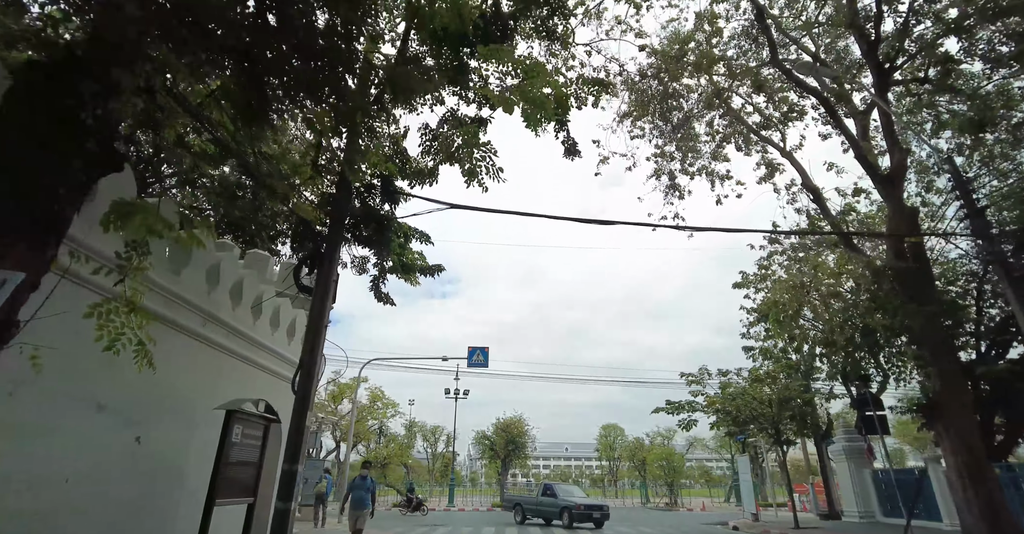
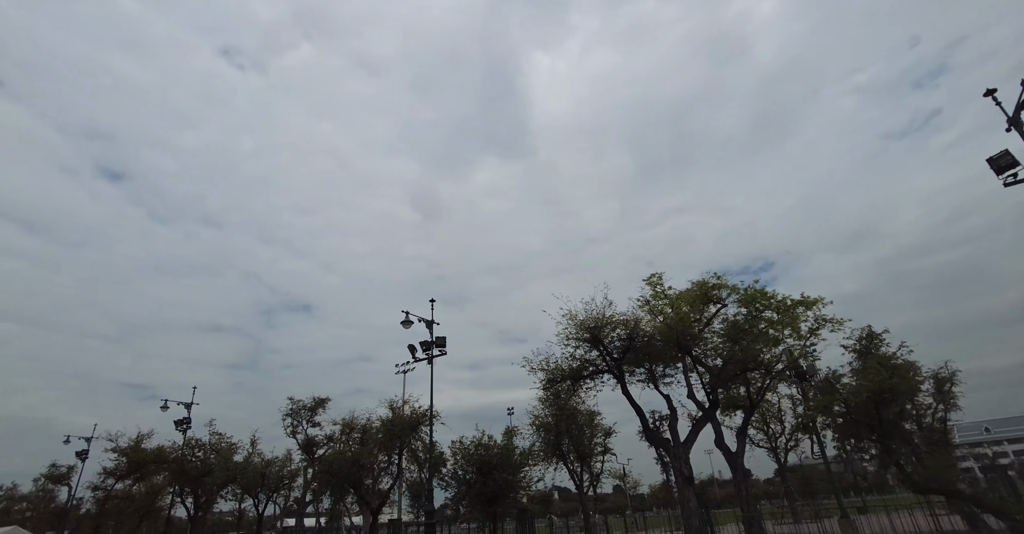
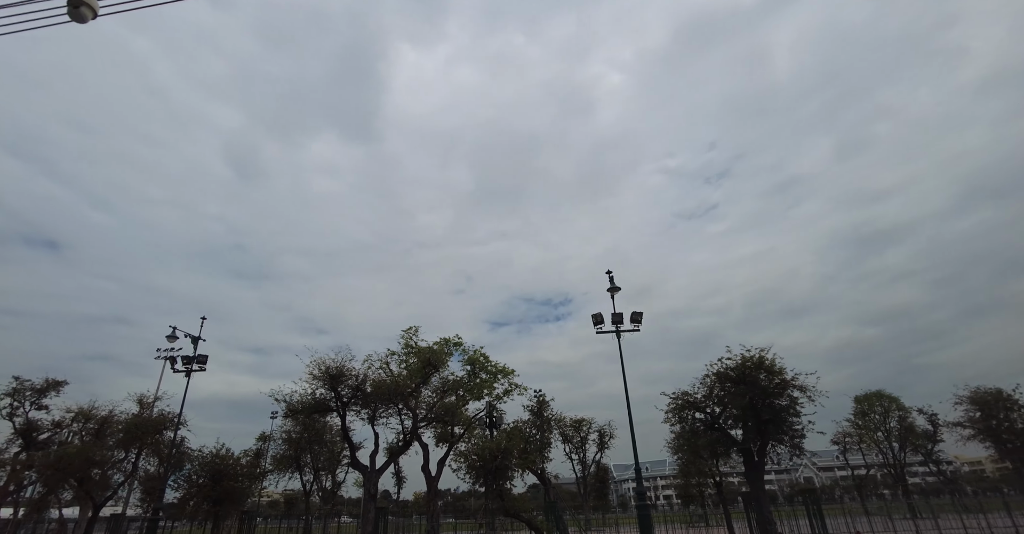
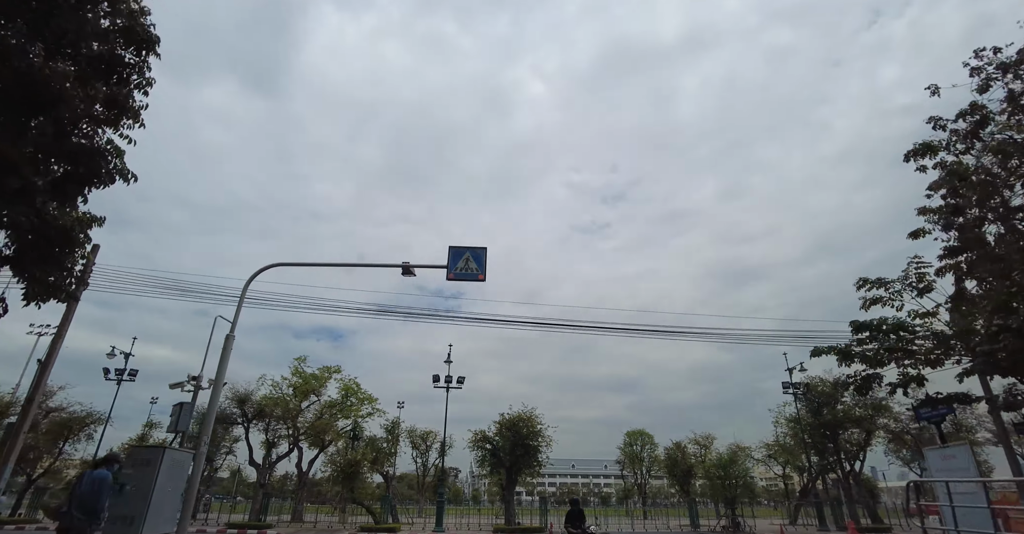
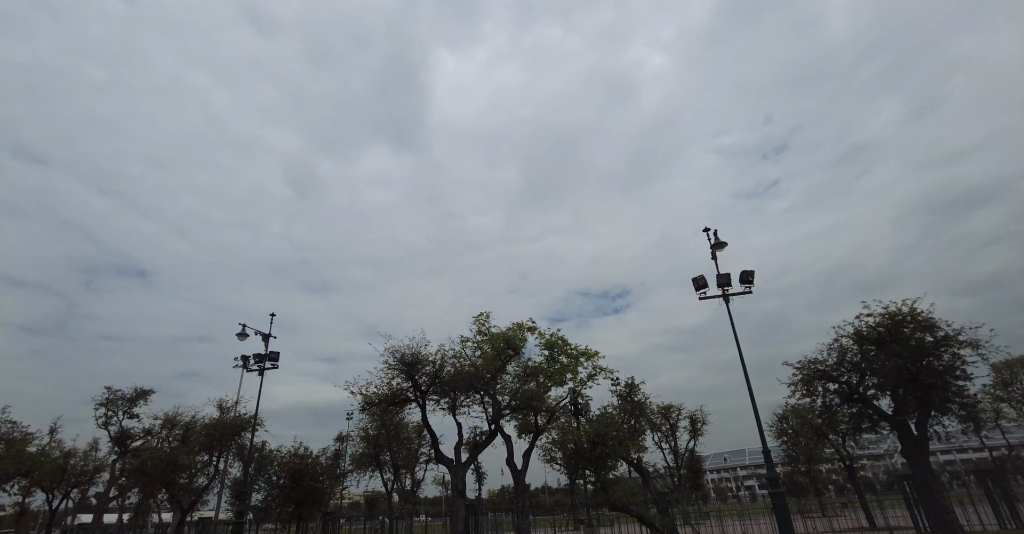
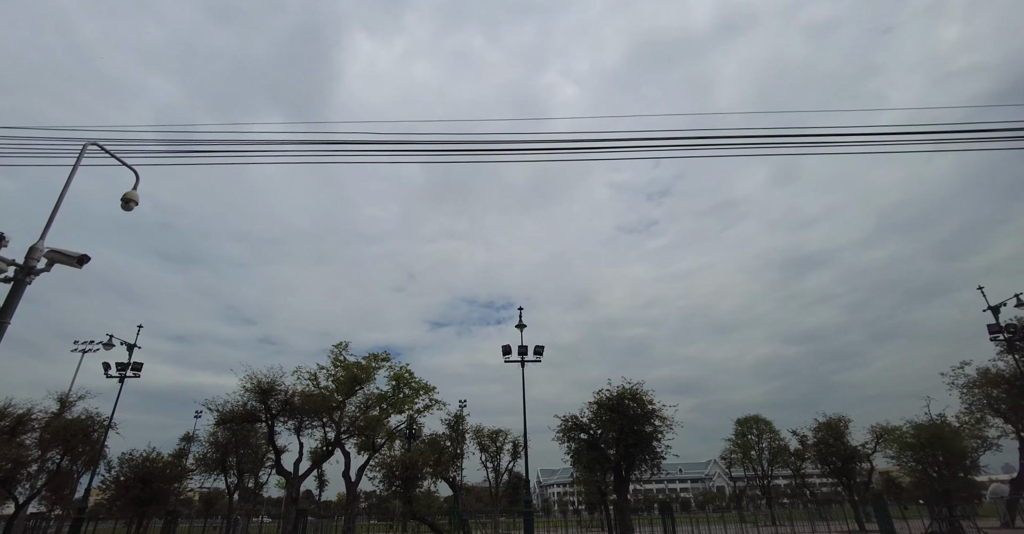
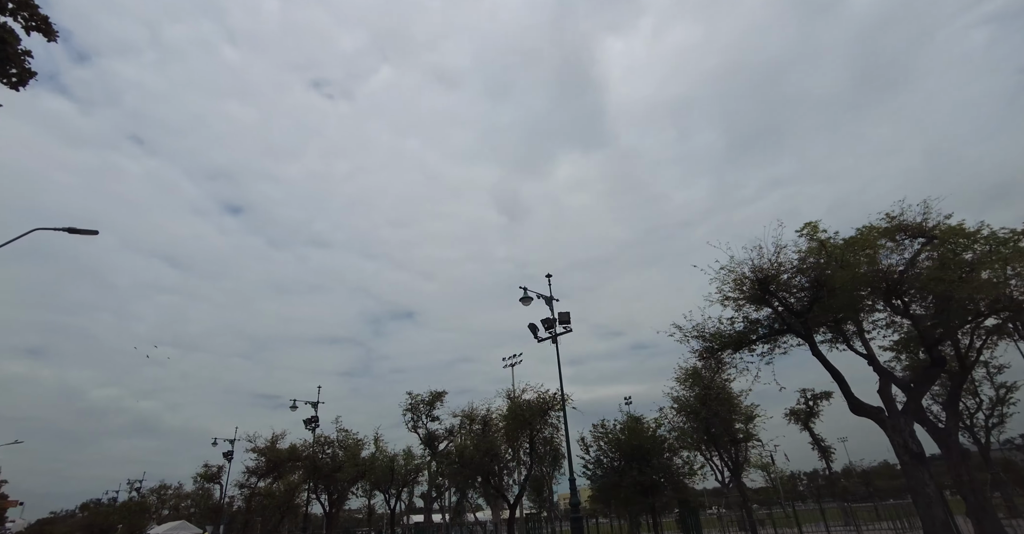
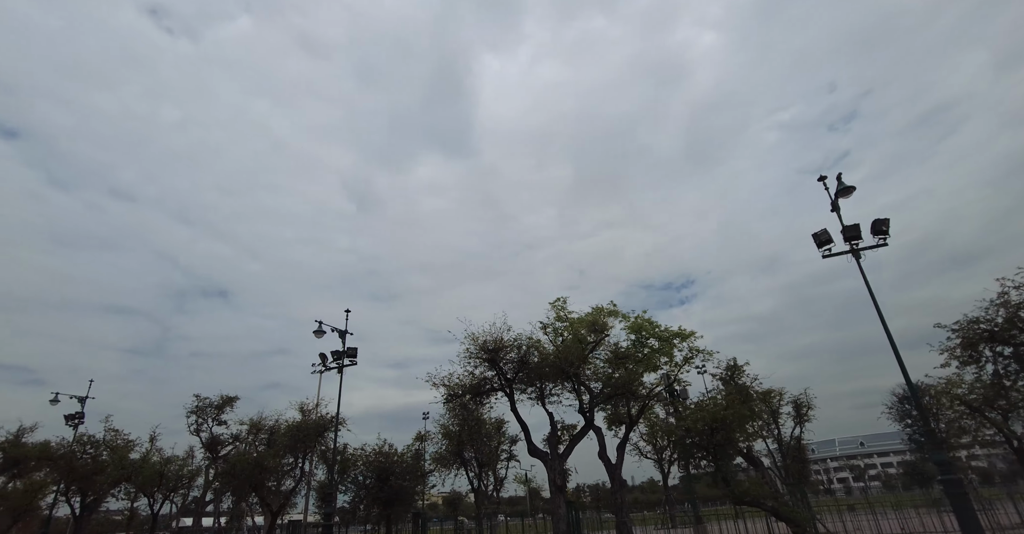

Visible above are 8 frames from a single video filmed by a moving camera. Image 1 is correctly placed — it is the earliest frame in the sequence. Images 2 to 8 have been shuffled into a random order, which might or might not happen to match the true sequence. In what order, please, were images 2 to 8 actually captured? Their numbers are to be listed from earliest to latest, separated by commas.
4, 6, 3, 5, 8, 2, 7
